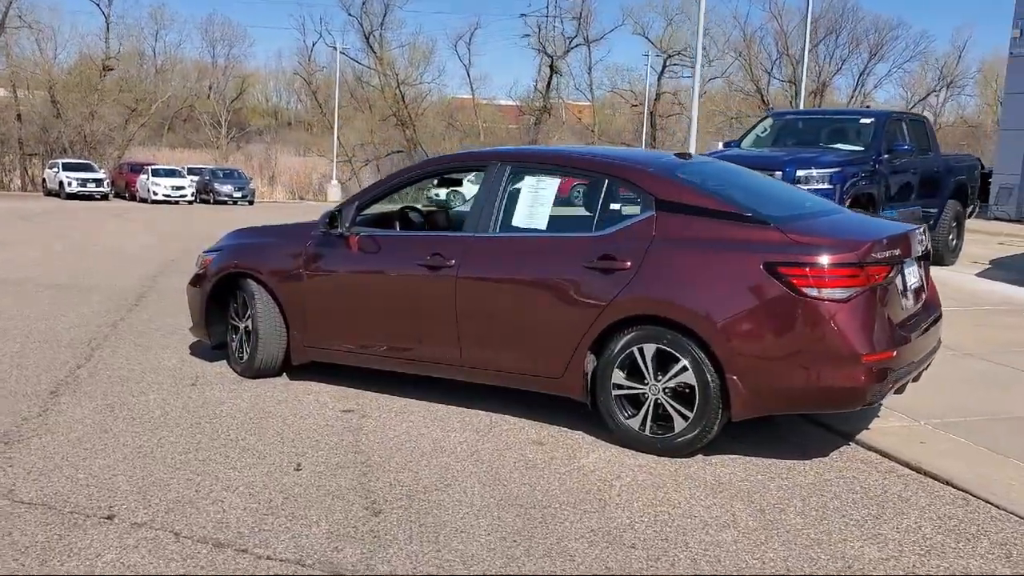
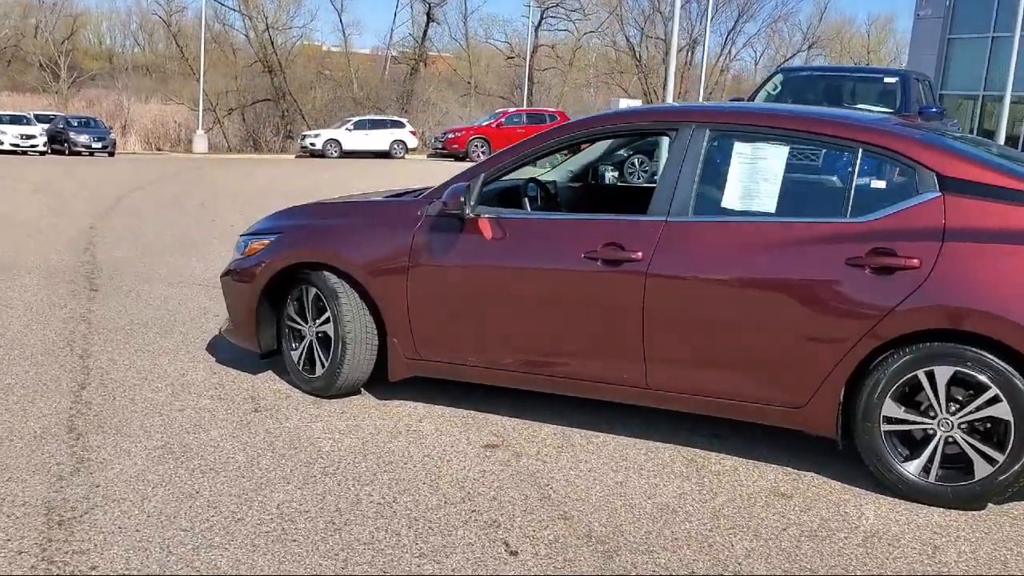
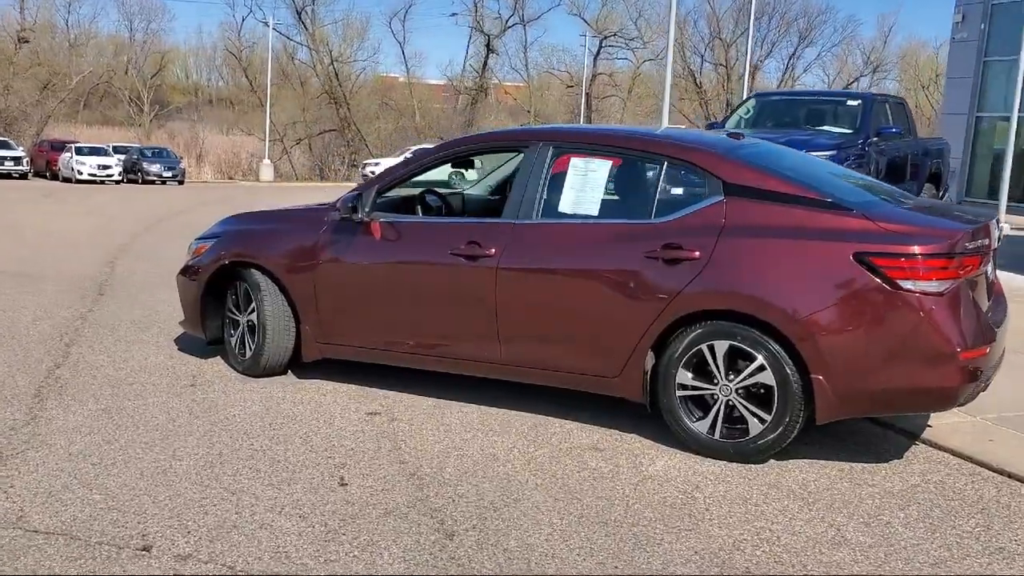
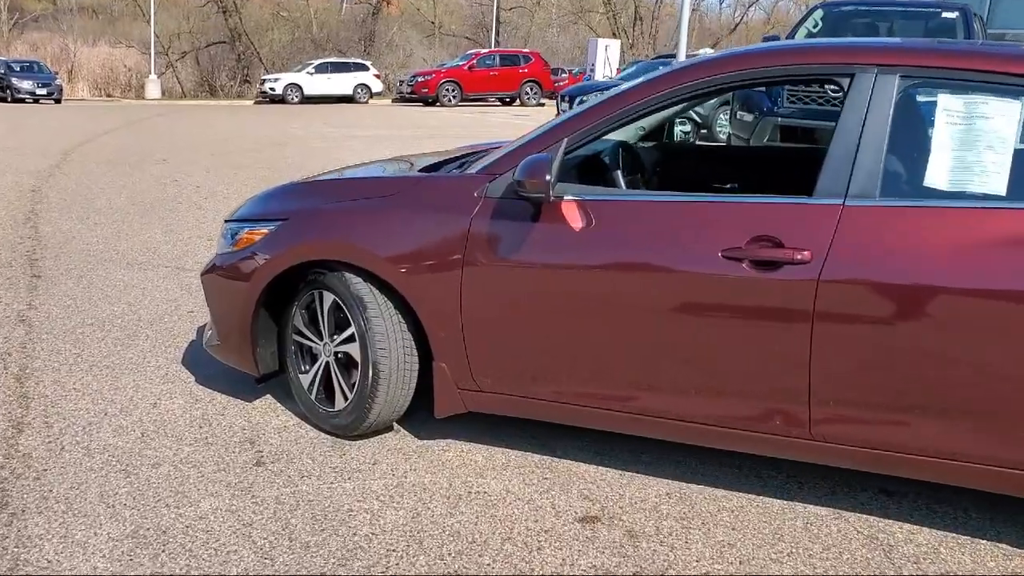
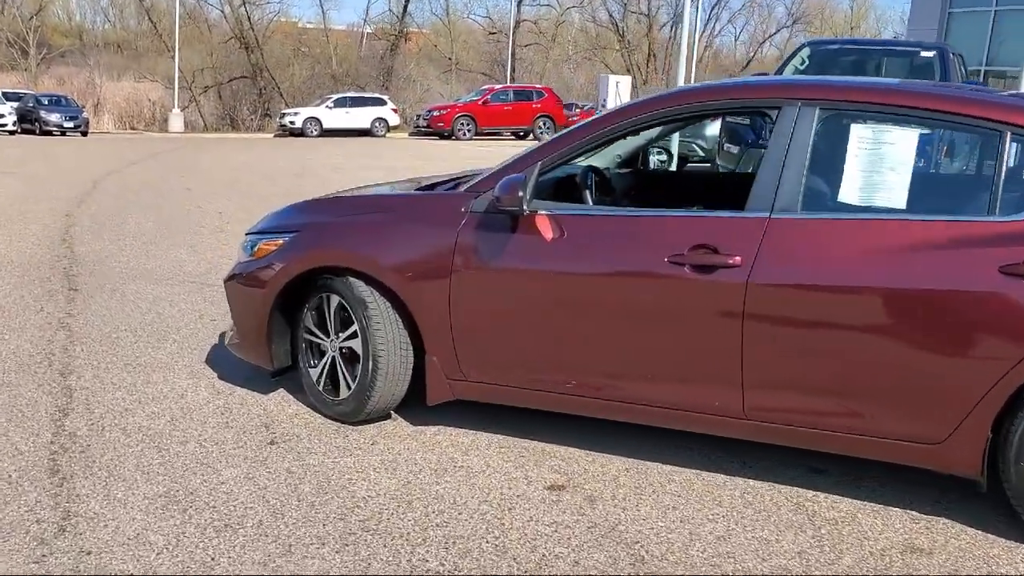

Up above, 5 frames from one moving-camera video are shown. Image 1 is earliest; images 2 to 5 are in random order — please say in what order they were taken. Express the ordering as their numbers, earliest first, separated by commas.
3, 2, 5, 4
